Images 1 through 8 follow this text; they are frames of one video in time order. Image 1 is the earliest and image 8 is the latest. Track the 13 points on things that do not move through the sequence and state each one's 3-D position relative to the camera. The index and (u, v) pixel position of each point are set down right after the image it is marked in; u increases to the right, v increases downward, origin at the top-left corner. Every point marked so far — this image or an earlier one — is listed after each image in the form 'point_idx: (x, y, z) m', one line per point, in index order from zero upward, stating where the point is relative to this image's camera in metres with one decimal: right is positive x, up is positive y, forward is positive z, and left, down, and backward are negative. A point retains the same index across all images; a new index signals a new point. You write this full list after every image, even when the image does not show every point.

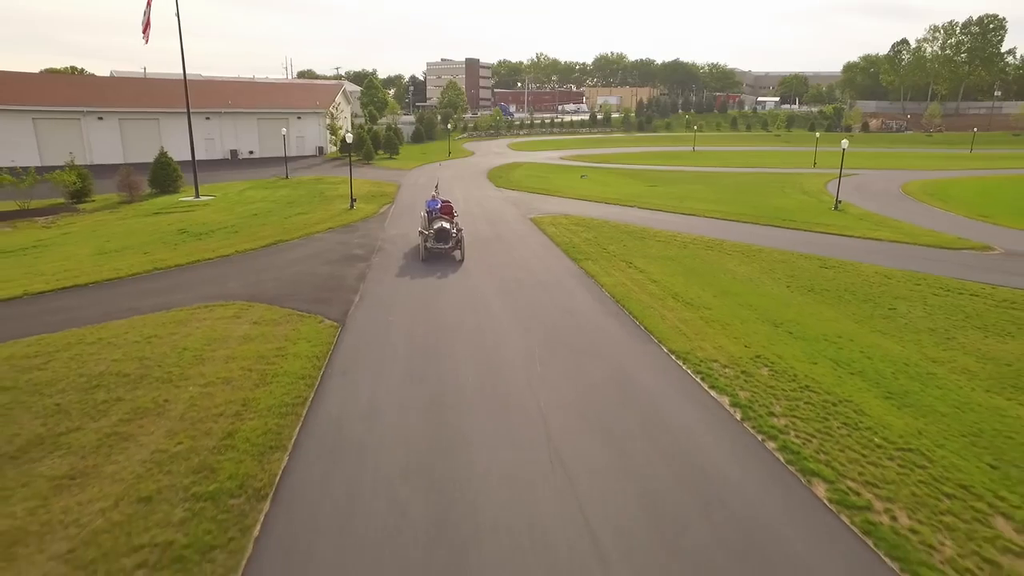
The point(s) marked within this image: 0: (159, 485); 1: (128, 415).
0: (-4.3, -2.3, +6.7) m
1: (-5.8, -1.9, +8.3) m
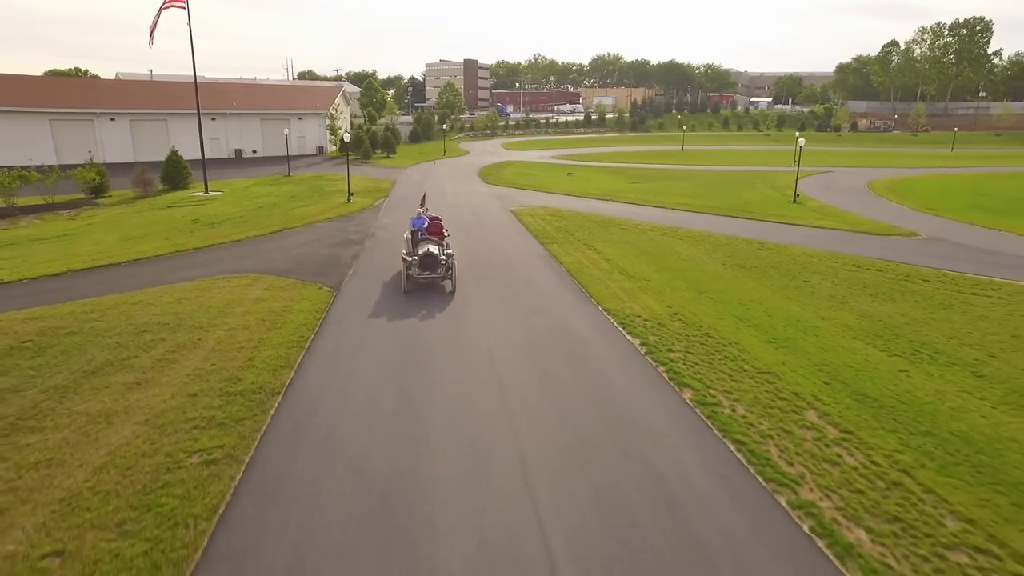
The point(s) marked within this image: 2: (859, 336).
0: (-5.2, -1.6, +9.2) m
1: (-6.7, -1.1, +10.9) m
2: (+7.9, -1.1, +12.4) m
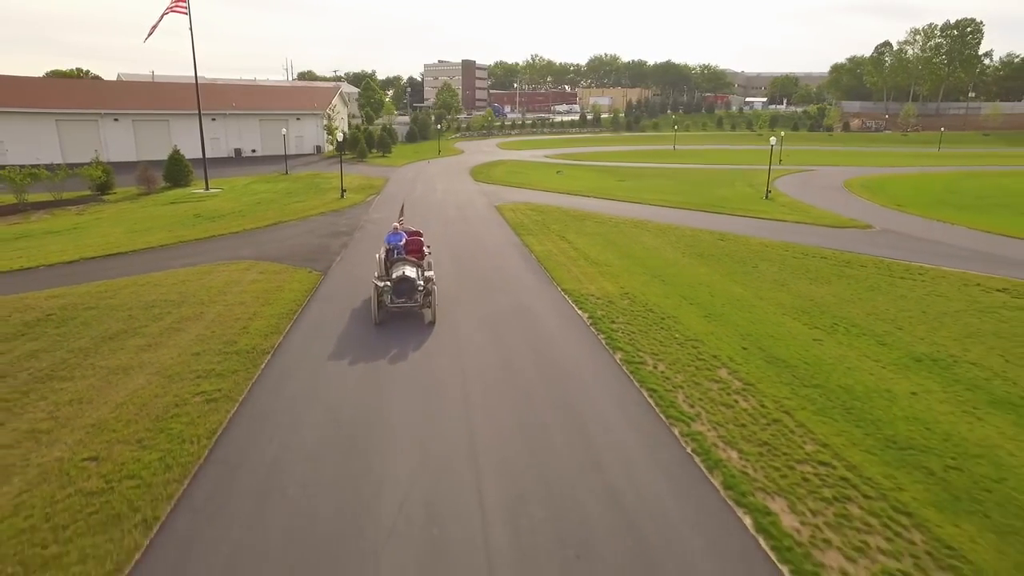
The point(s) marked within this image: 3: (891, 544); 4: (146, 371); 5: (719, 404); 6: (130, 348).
0: (-6.0, -1.1, +10.8) m
1: (-7.6, -0.7, +12.4) m
2: (+7.0, -0.6, +14.0) m
3: (+4.3, -2.9, +6.3) m
4: (-6.5, -1.4, +9.8) m
5: (+3.5, -1.9, +9.3) m
6: (-7.5, -1.1, +10.8) m
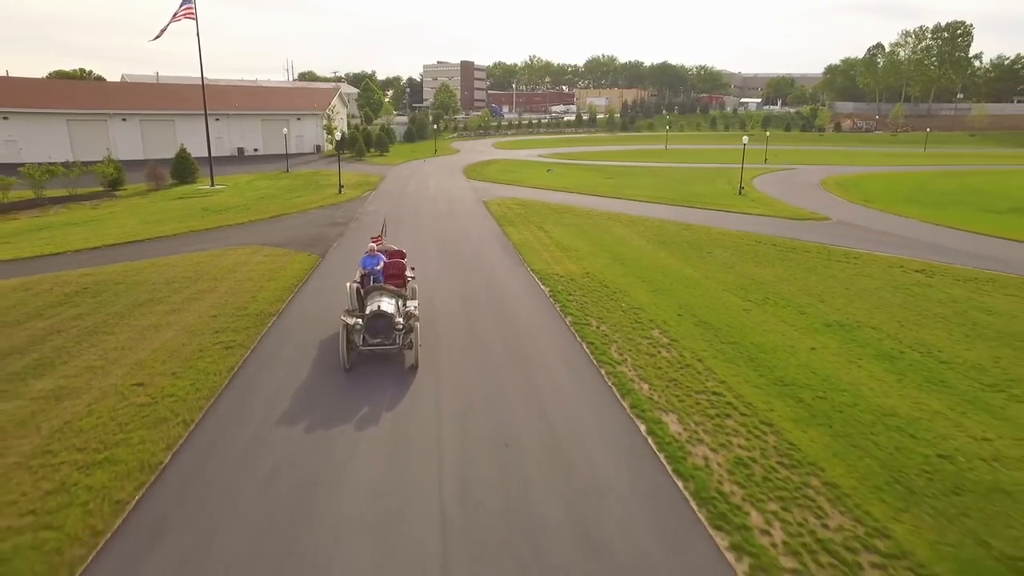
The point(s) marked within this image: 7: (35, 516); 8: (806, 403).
0: (-6.8, -0.5, +12.8) m
1: (-8.4, -0.1, +14.5) m
2: (+6.3, 0.0, +16.0) m
3: (+3.5, -2.2, +8.3) m
4: (-7.2, -0.8, +11.8) m
5: (+2.7, -1.3, +11.3) m
6: (-8.2, -0.5, +12.8) m
7: (-5.3, -2.5, +6.1) m
8: (+5.1, -1.9, +9.6) m
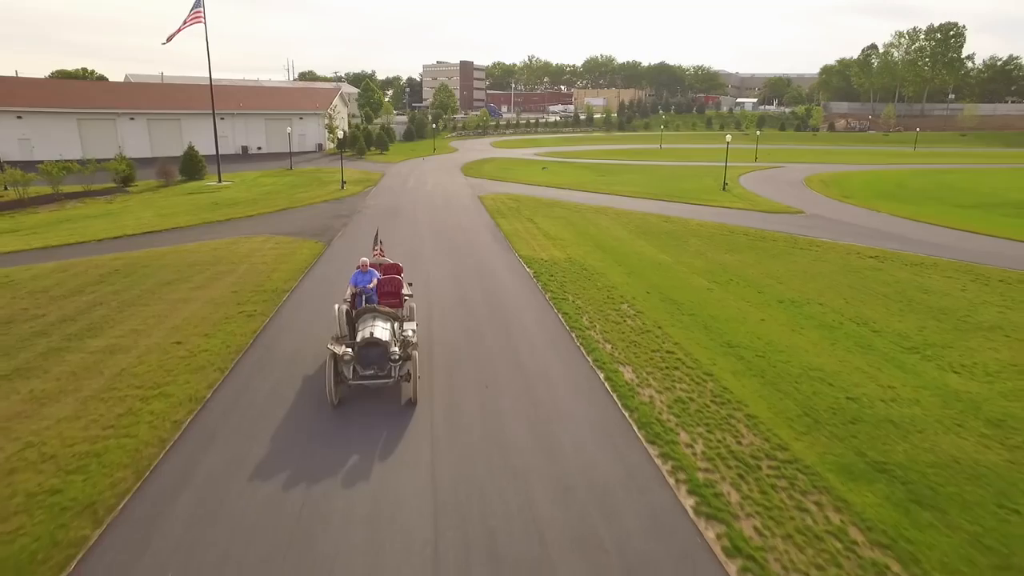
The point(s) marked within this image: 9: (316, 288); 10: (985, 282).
0: (-7.2, 0.0, +14.4) m
1: (-8.7, +0.5, +16.1) m
2: (+5.9, +0.5, +17.6) m
3: (+3.2, -1.7, +9.9) m
4: (-7.6, -0.3, +13.4) m
5: (+2.3, -0.8, +12.9) m
6: (-8.6, 0.0, +14.4) m
7: (-5.6, -2.0, +7.7) m
8: (+4.7, -1.4, +11.2) m
9: (-5.2, 0.0, +14.7) m
10: (+13.6, +0.2, +15.8) m
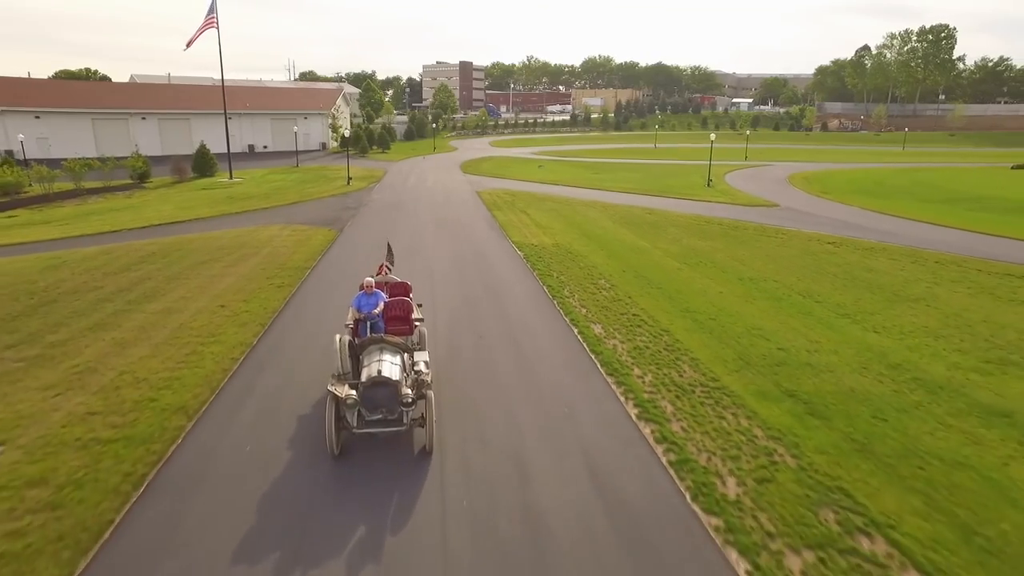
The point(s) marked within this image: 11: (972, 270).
0: (-7.4, +0.7, +16.5) m
1: (-8.9, +1.1, +18.1) m
2: (+5.7, +1.2, +19.7) m
3: (+2.9, -1.1, +12.0) m
4: (-7.8, +0.3, +15.5) m
5: (+2.1, -0.1, +15.0) m
6: (-8.8, +0.6, +16.5) m
7: (-5.9, -1.3, +9.8) m
8: (+4.5, -0.8, +13.3) m
9: (-5.4, +0.6, +16.7) m
10: (+13.4, +0.8, +17.9) m
11: (+14.3, +0.6, +17.0) m
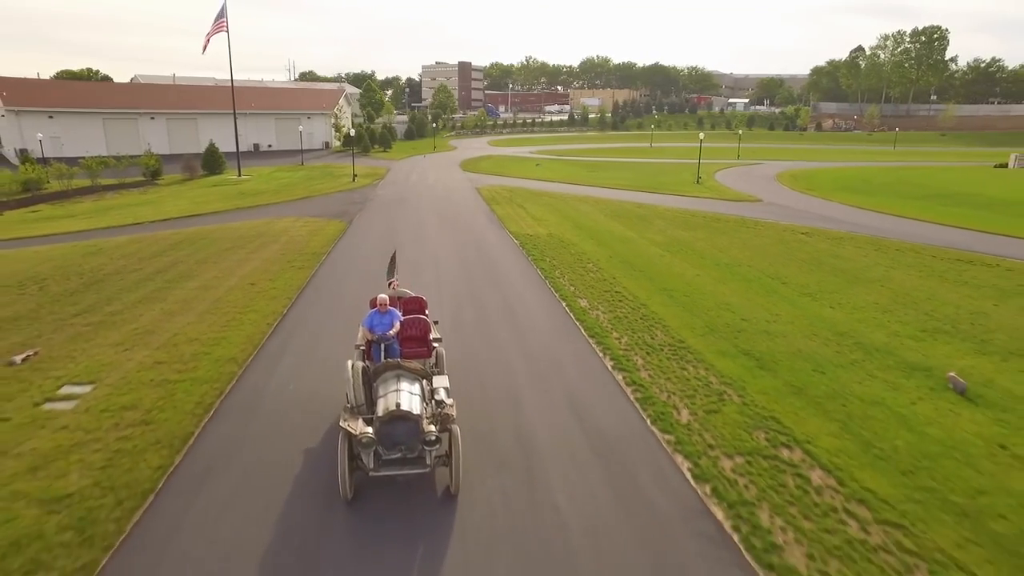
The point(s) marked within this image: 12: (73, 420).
0: (-7.5, +1.2, +18.1) m
1: (-9.0, +1.6, +19.8) m
2: (+5.6, +1.7, +21.4) m
3: (+2.8, -0.6, +13.6) m
4: (-7.9, +0.9, +17.1) m
5: (+2.0, +0.4, +16.7) m
6: (-8.9, +1.2, +18.1) m
7: (-5.9, -0.8, +11.4) m
8: (+4.4, -0.2, +15.0) m
9: (-5.5, +1.2, +18.4) m
10: (+13.3, +1.3, +19.6) m
11: (+14.2, +1.1, +18.7) m
12: (-6.2, -1.9, +7.8) m
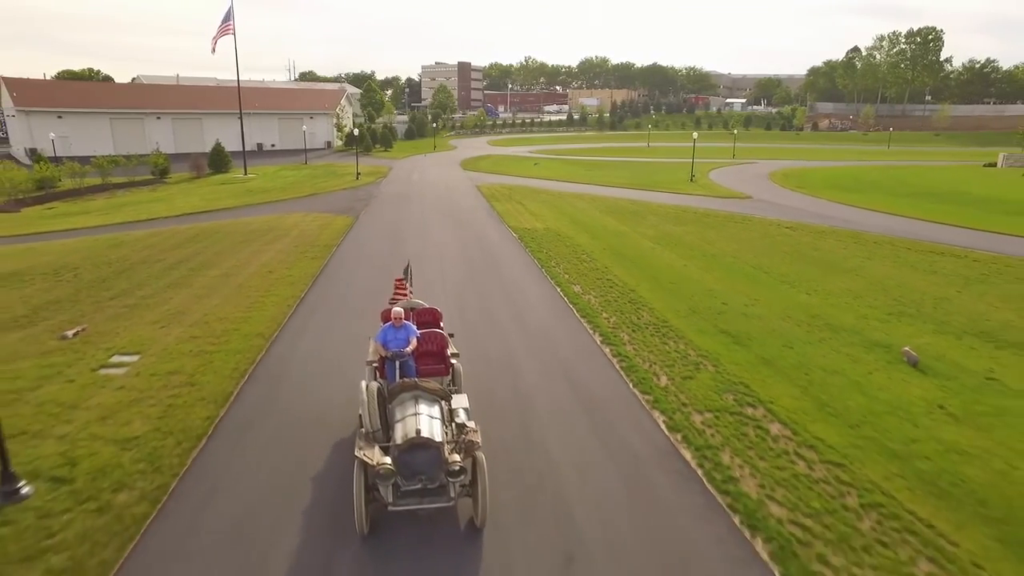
0: (-7.5, +1.5, +19.2) m
1: (-9.1, +2.0, +20.9) m
2: (+5.5, +2.1, +22.5) m
3: (+2.8, -0.2, +14.8) m
4: (-7.9, +1.2, +18.2) m
5: (+2.0, +0.7, +17.8) m
6: (-8.9, +1.5, +19.2) m
7: (-6.0, -0.5, +12.5) m
8: (+4.4, +0.1, +16.1) m
9: (-5.6, +1.5, +19.5) m
10: (+13.3, +1.7, +20.7) m
11: (+14.2, +1.4, +19.9) m
12: (-6.2, -1.5, +8.9) m
